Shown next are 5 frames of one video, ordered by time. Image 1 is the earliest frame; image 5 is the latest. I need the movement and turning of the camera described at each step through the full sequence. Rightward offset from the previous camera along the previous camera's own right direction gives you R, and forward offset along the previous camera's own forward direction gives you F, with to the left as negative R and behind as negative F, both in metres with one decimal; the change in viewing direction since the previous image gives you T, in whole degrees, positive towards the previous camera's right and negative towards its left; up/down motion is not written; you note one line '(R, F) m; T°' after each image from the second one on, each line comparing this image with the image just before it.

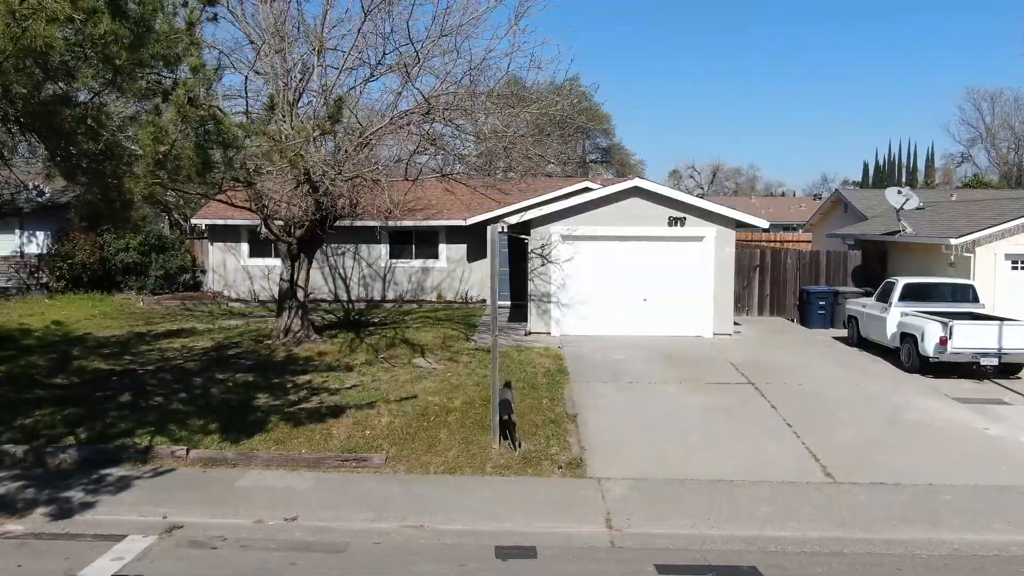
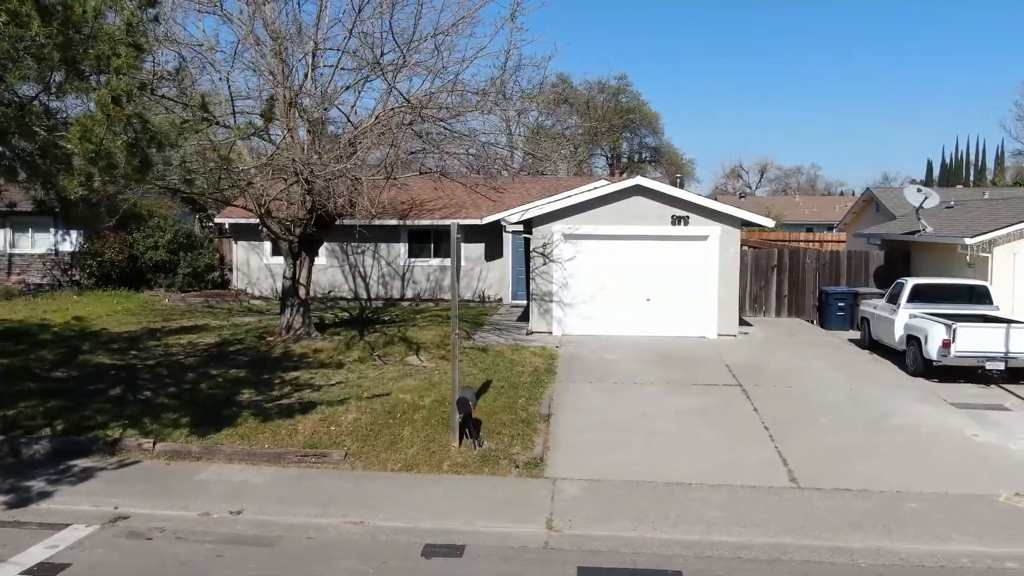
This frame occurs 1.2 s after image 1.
(+0.9, +0.1) m; -4°
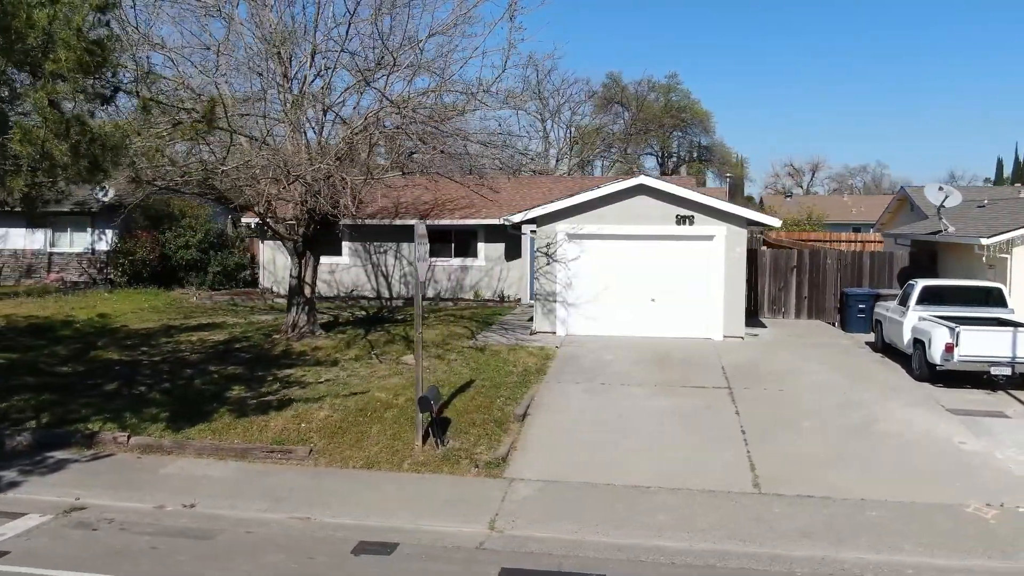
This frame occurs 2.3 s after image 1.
(+0.9, +0.1) m; -4°
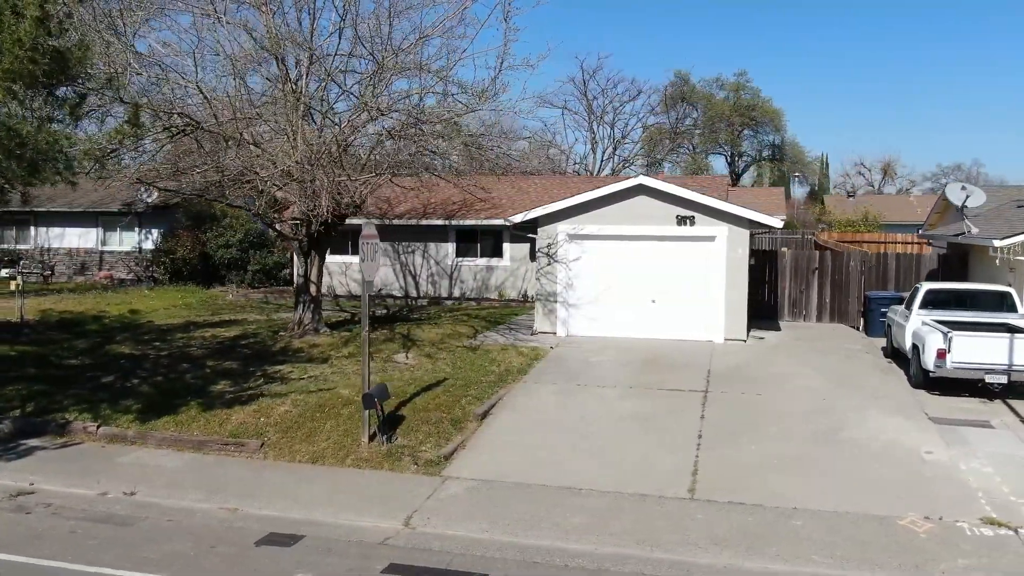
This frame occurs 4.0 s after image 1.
(+1.3, 0.0) m; -5°
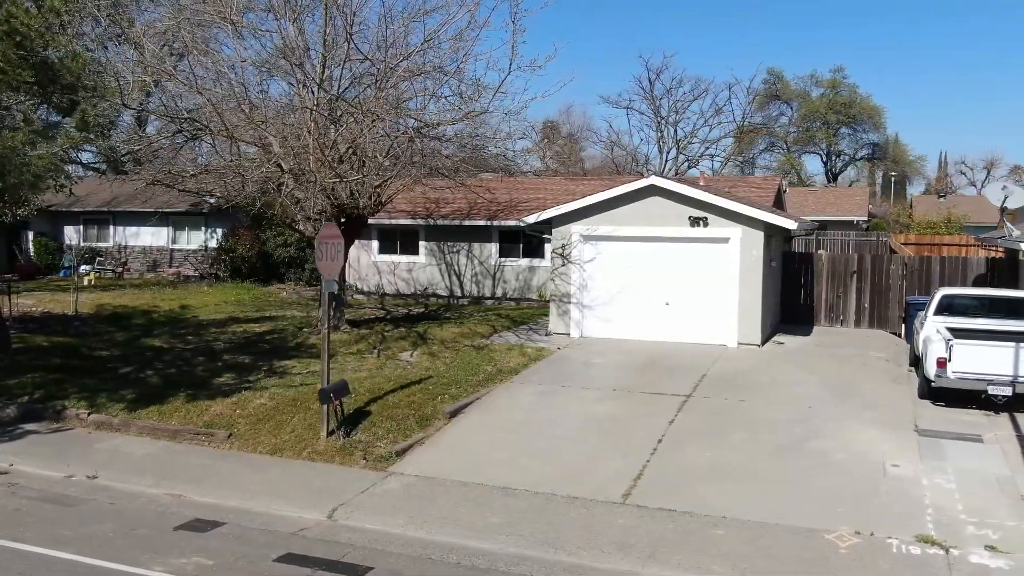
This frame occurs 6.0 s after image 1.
(+1.5, 0.0) m; -7°
